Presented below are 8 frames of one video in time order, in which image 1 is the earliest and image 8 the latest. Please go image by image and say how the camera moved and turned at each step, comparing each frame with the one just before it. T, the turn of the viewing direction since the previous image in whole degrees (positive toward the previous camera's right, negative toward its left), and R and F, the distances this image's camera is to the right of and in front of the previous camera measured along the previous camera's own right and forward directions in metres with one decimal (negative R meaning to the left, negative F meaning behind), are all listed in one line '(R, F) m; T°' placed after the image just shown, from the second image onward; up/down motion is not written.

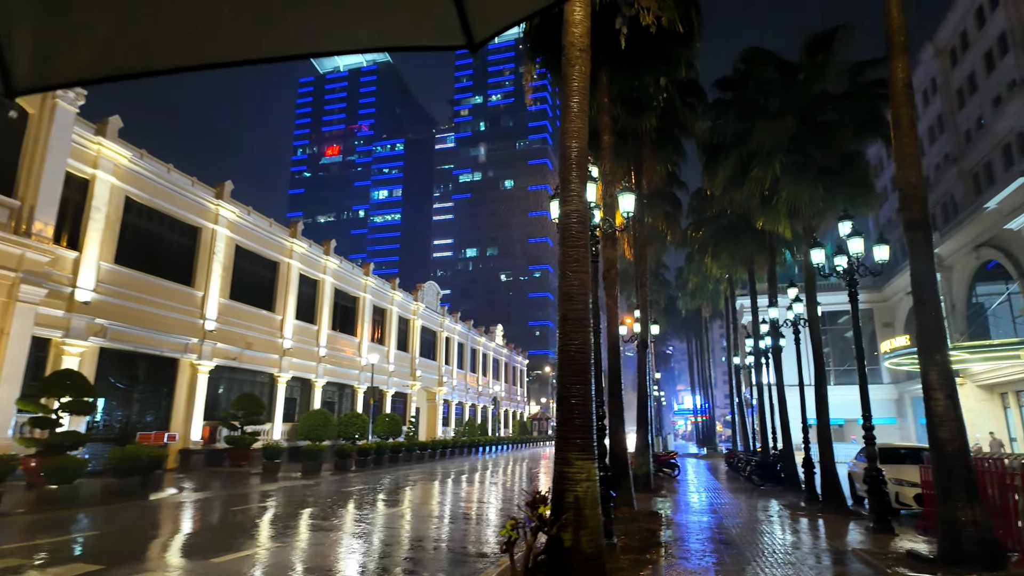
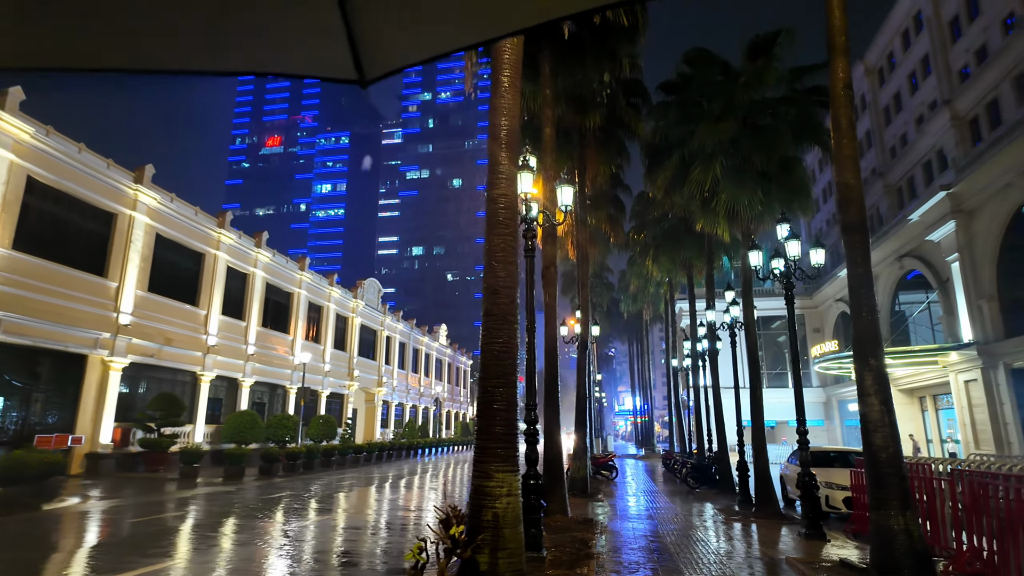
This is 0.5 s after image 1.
(+0.2, +0.5) m; +5°
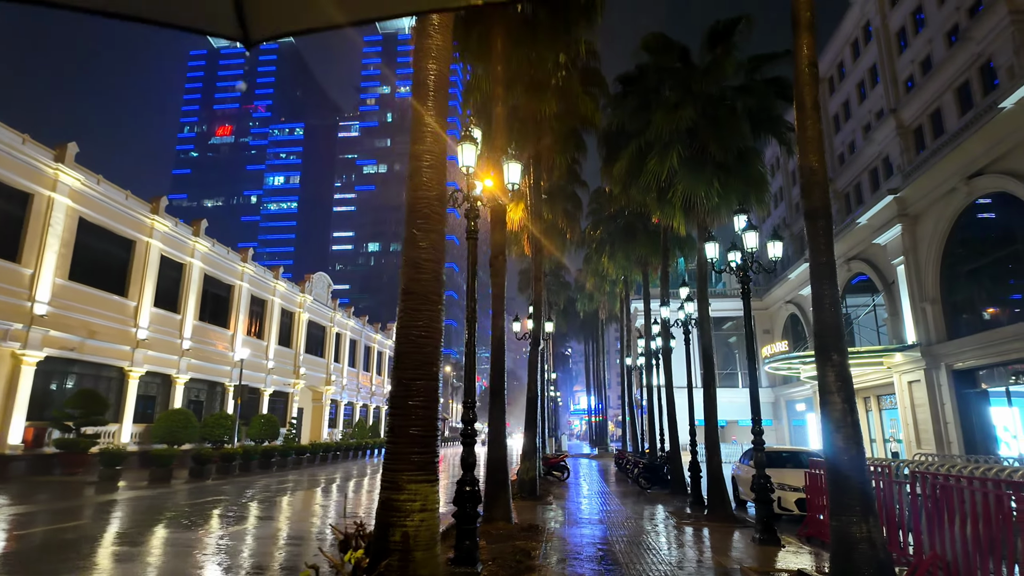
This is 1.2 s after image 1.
(+0.2, +0.6) m; +4°
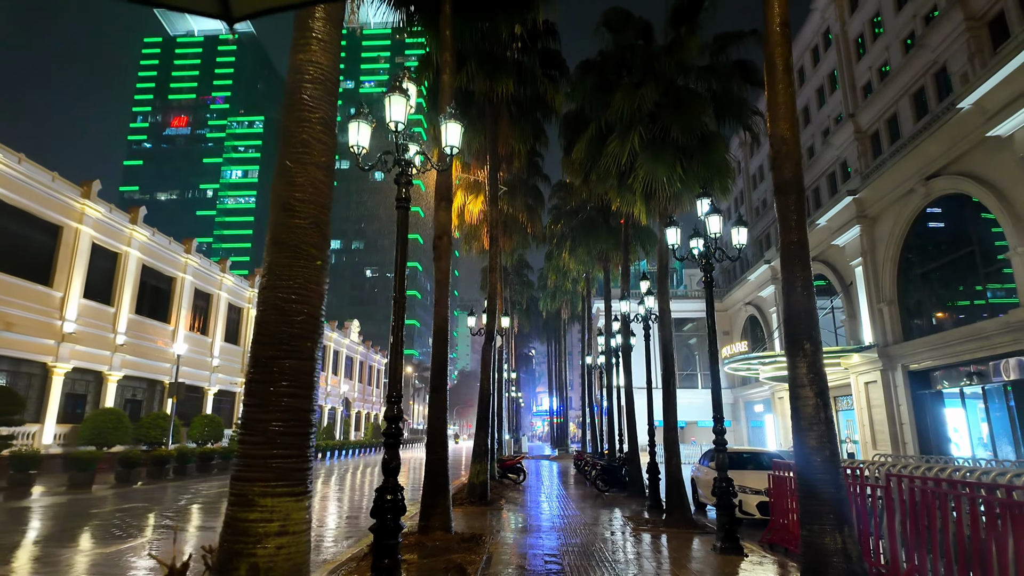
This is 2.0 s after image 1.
(+0.3, +0.8) m; +3°
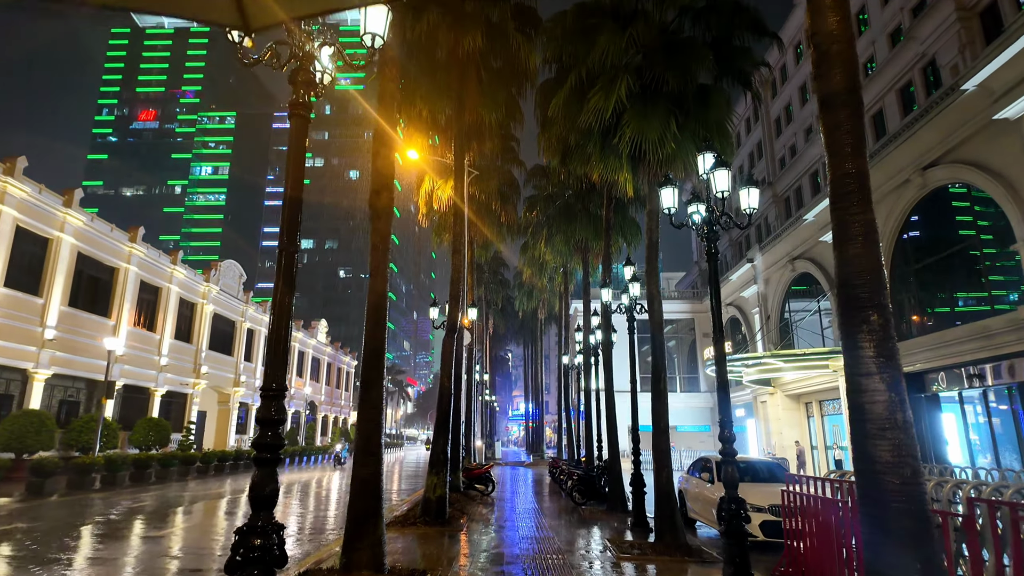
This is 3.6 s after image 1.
(+0.2, +1.6) m; +2°
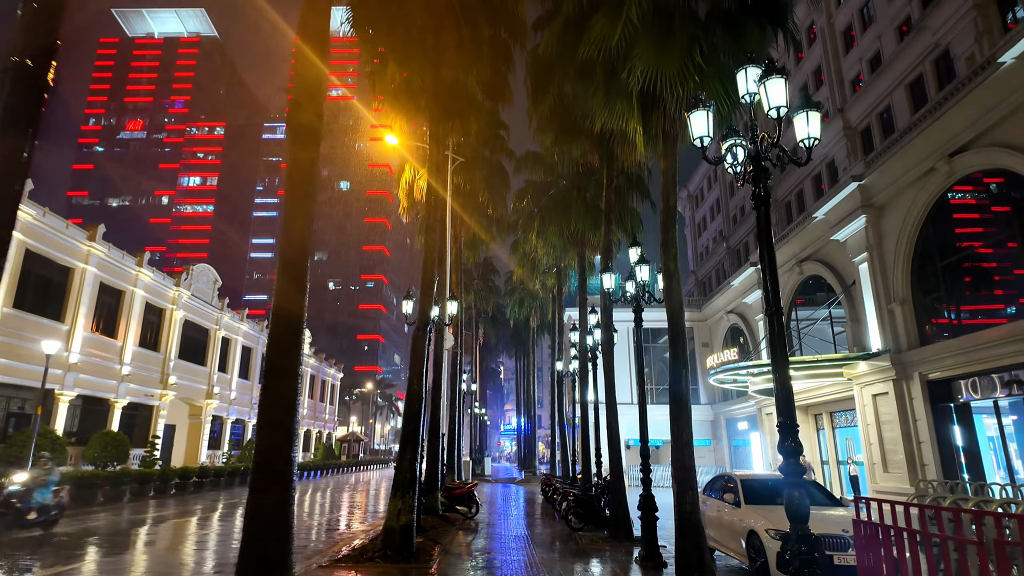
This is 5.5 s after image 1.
(+0.1, +1.7) m; +1°
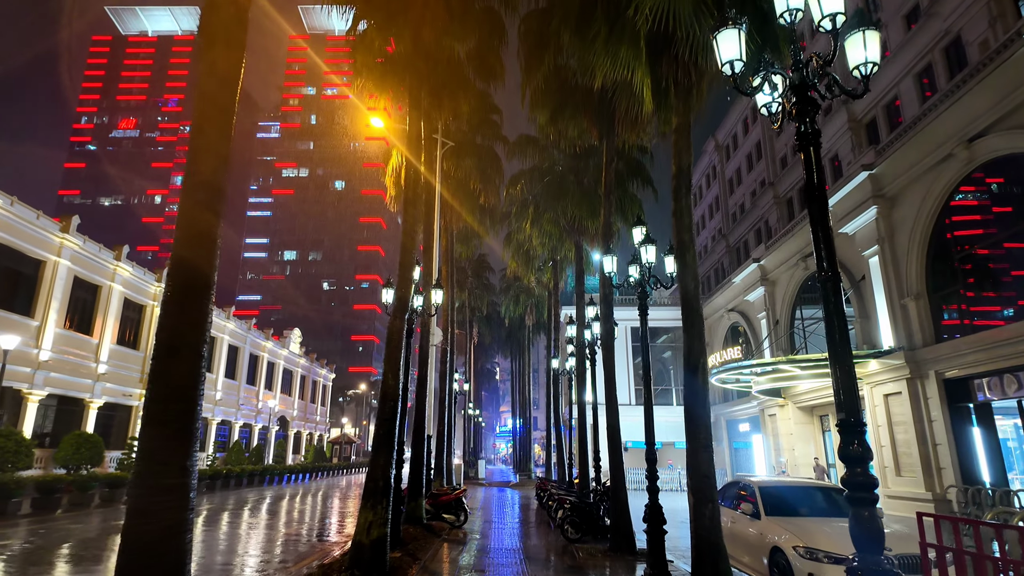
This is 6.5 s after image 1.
(+0.1, +1.0) m; 0°
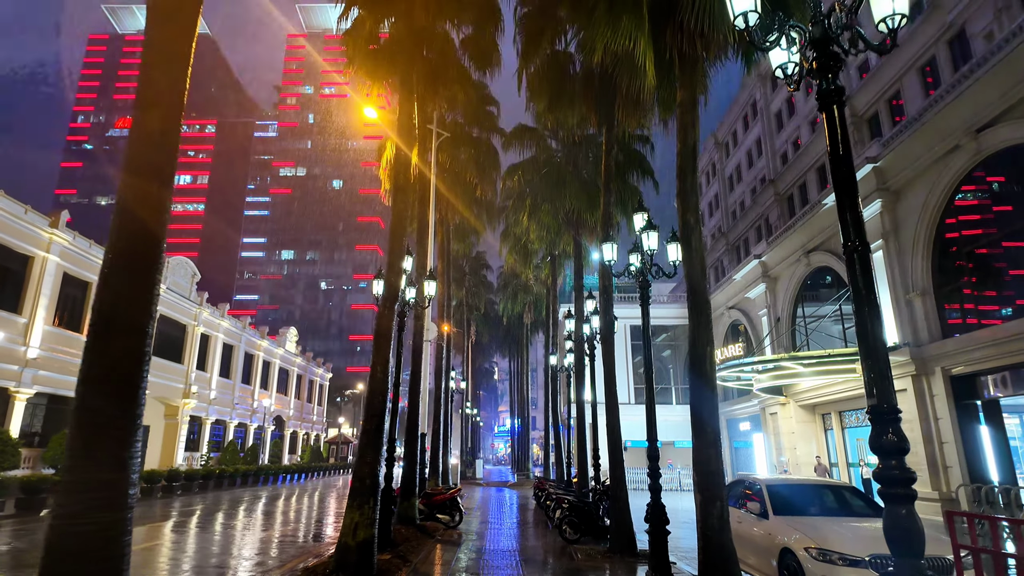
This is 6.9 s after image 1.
(0.0, +0.4) m; 0°
